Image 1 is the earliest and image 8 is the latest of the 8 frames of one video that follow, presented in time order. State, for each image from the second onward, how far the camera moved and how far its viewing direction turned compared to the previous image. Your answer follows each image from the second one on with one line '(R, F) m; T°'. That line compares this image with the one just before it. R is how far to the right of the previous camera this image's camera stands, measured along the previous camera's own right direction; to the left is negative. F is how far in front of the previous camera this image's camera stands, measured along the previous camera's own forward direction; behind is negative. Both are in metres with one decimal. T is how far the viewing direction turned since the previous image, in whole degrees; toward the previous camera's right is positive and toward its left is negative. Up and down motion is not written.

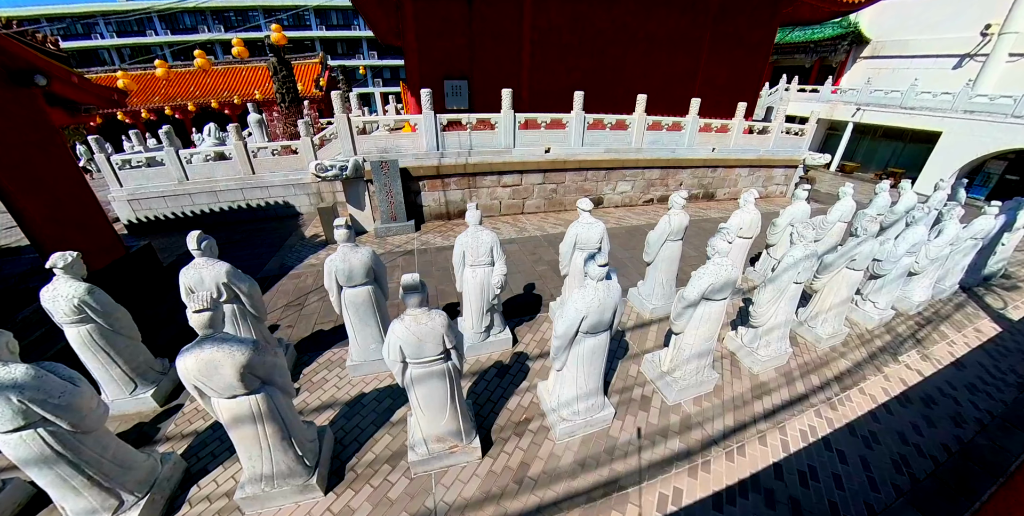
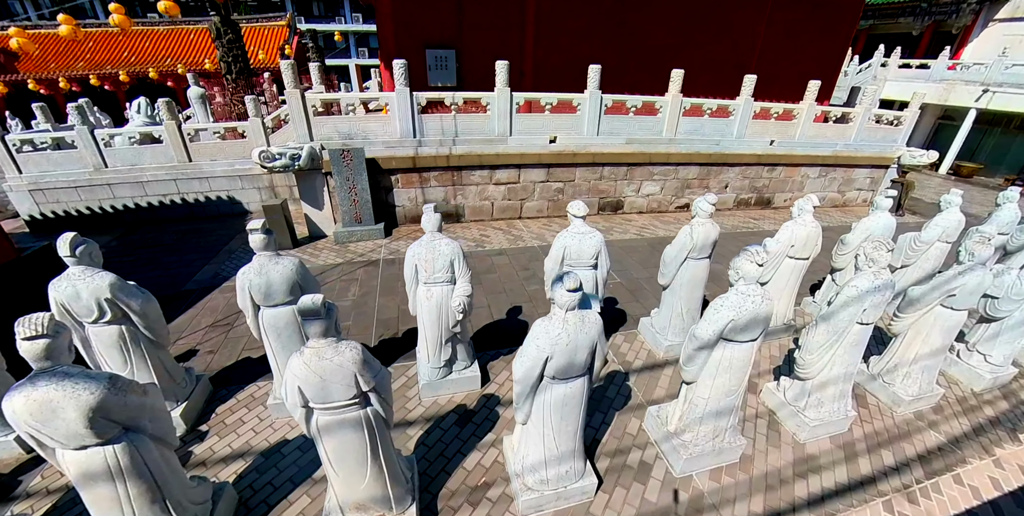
(+1.4, +1.8) m; -8°
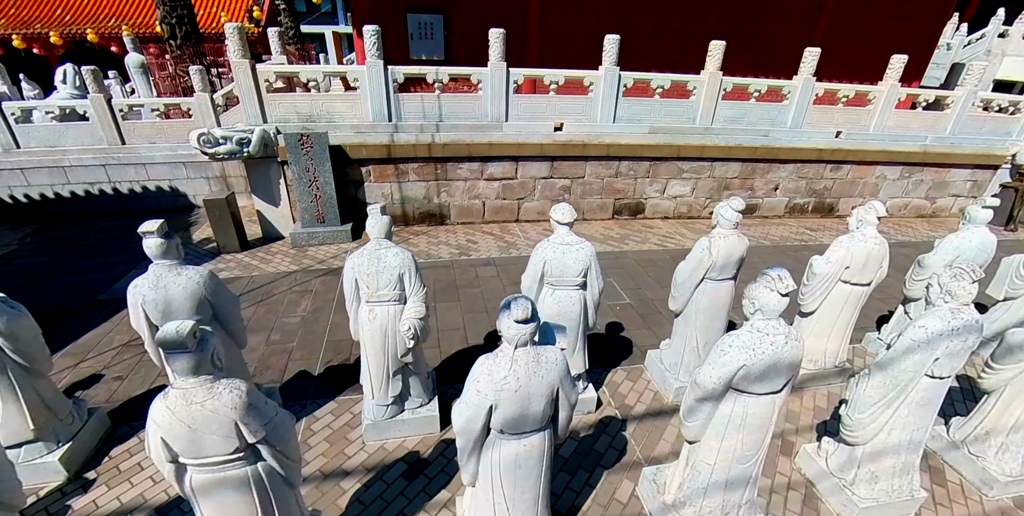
(+0.9, +1.5) m; -6°
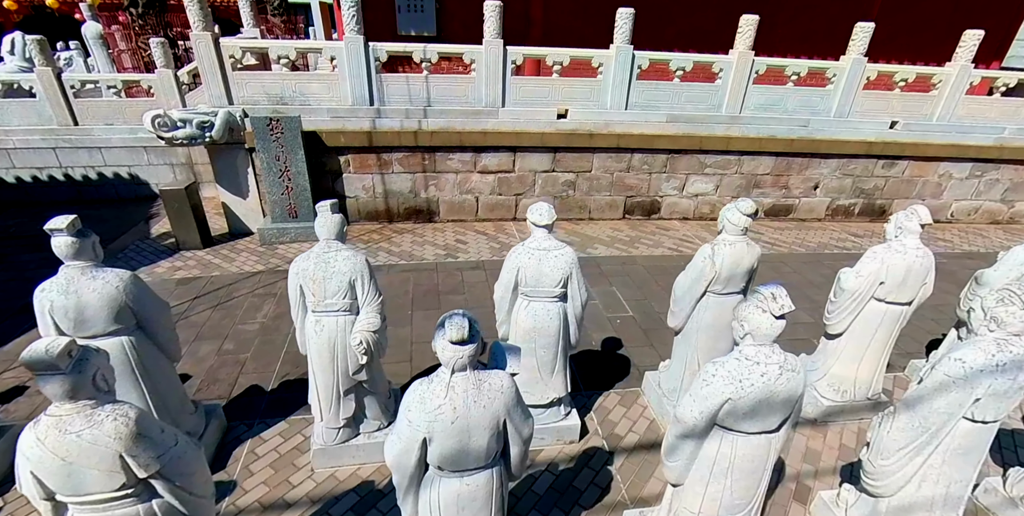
(+0.6, +0.8) m; -4°
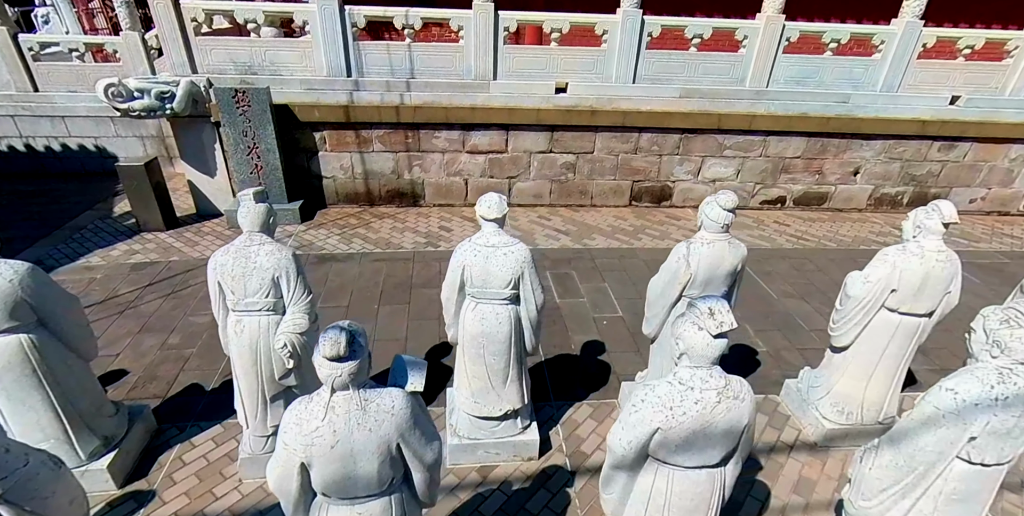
(+0.6, +0.6) m; -4°
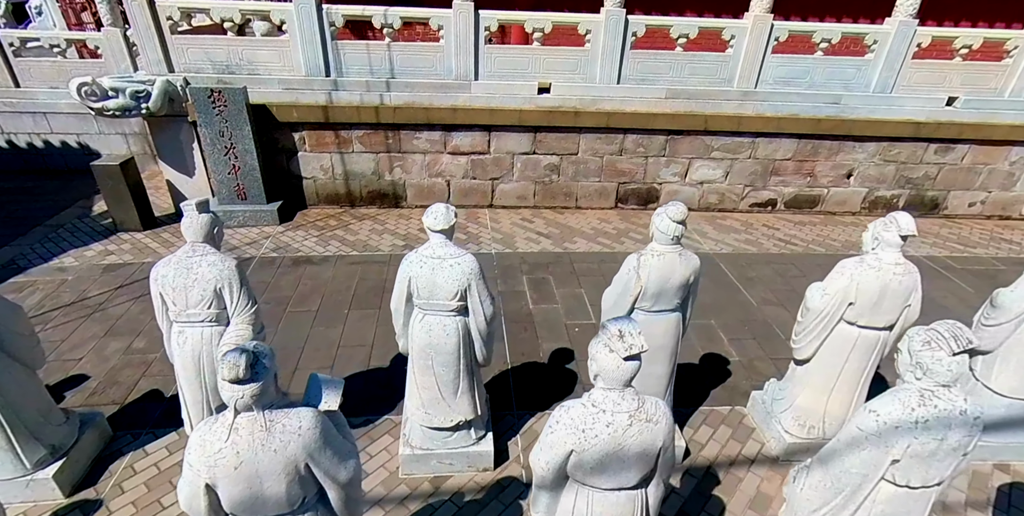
(+0.4, +0.1) m; -1°
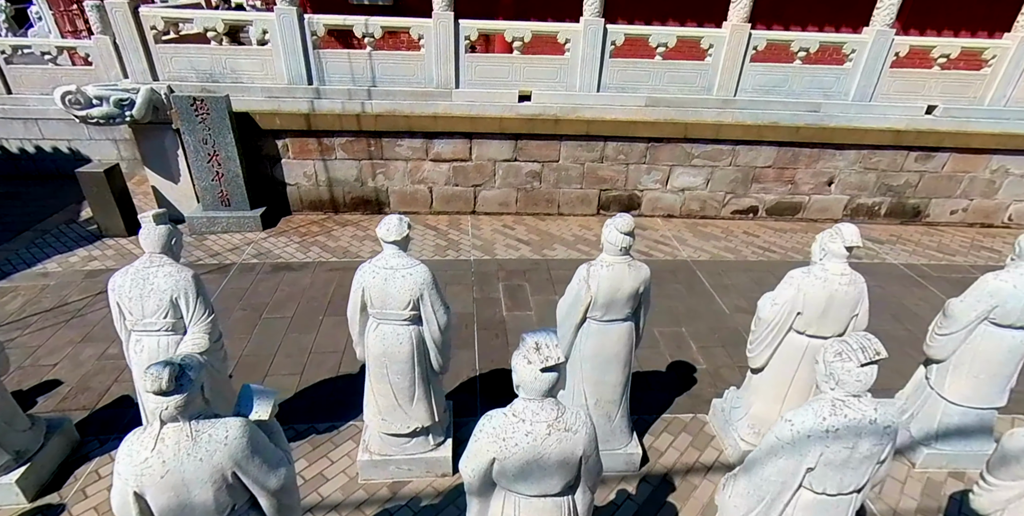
(+0.3, -0.1) m; 0°
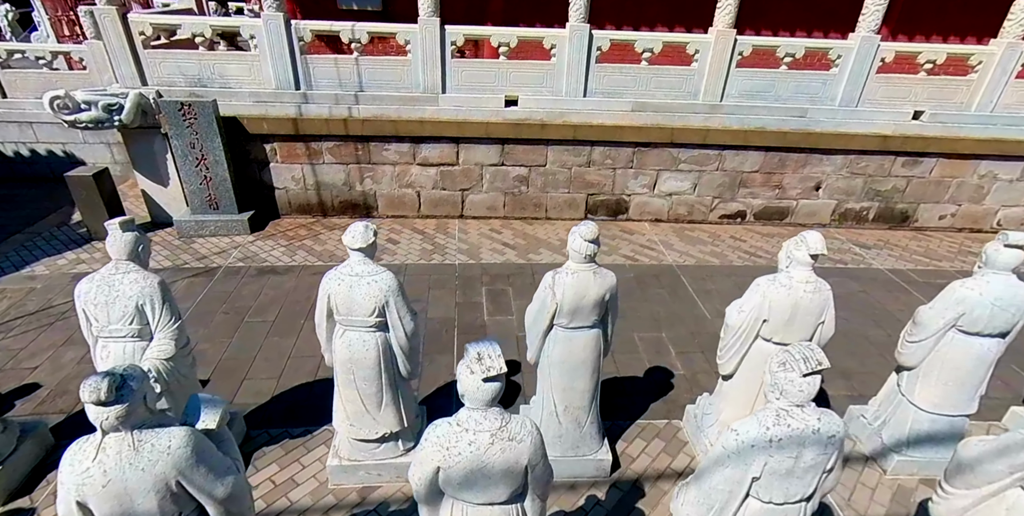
(+0.2, 0.0) m; 0°
